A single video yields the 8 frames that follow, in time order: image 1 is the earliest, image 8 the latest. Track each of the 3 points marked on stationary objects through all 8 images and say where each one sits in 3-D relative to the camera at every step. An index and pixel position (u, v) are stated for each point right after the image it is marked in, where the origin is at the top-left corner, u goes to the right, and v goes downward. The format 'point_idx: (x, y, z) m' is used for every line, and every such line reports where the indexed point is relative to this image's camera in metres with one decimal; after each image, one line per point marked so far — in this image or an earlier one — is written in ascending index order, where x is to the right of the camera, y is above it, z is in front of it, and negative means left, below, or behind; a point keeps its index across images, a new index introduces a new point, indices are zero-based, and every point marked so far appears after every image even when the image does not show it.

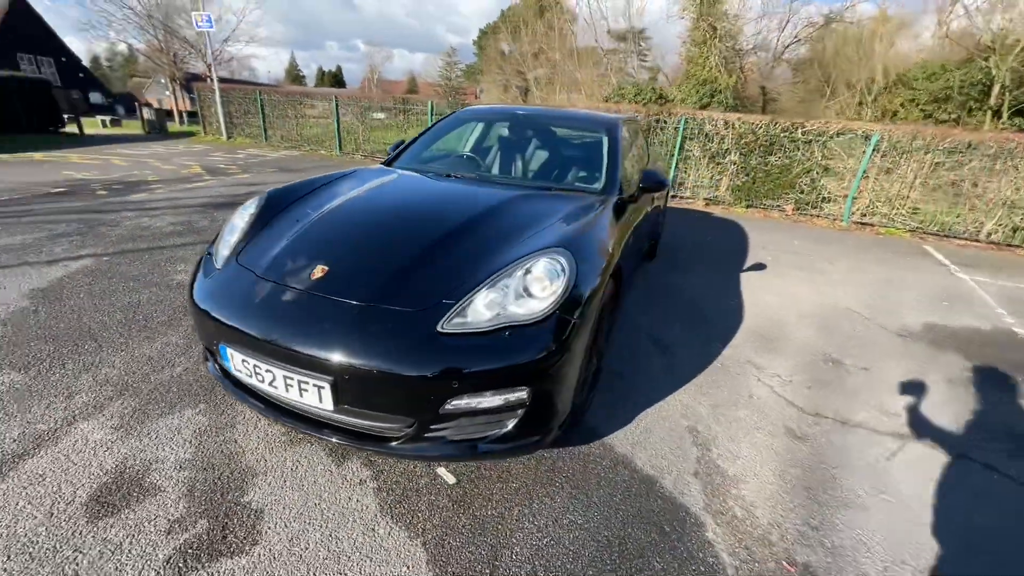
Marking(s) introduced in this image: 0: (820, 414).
0: (+1.7, -0.7, +2.5) m
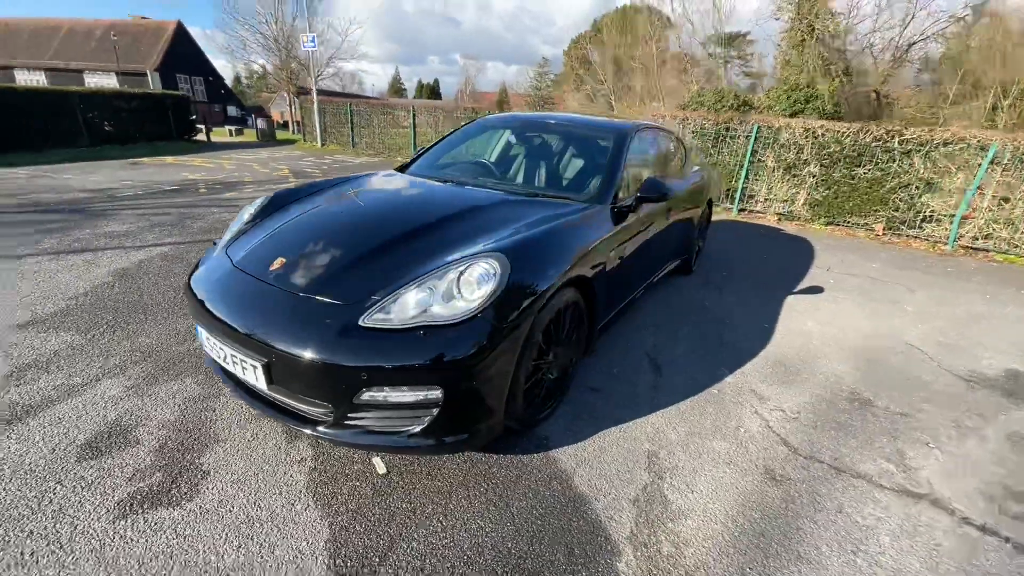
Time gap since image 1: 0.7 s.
0: (+1.5, -0.9, +2.2) m
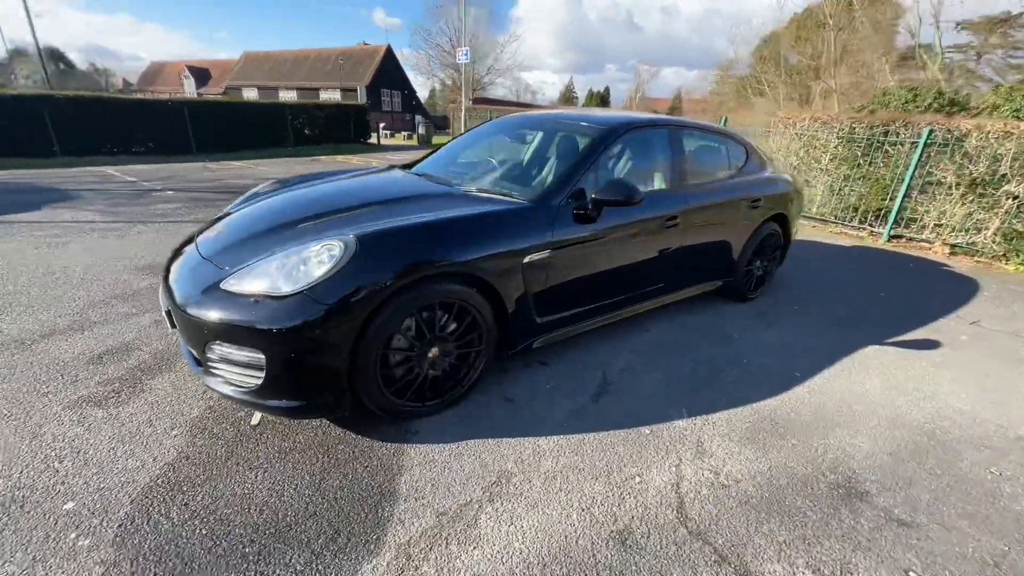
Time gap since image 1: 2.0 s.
0: (+0.7, -1.0, +1.7) m
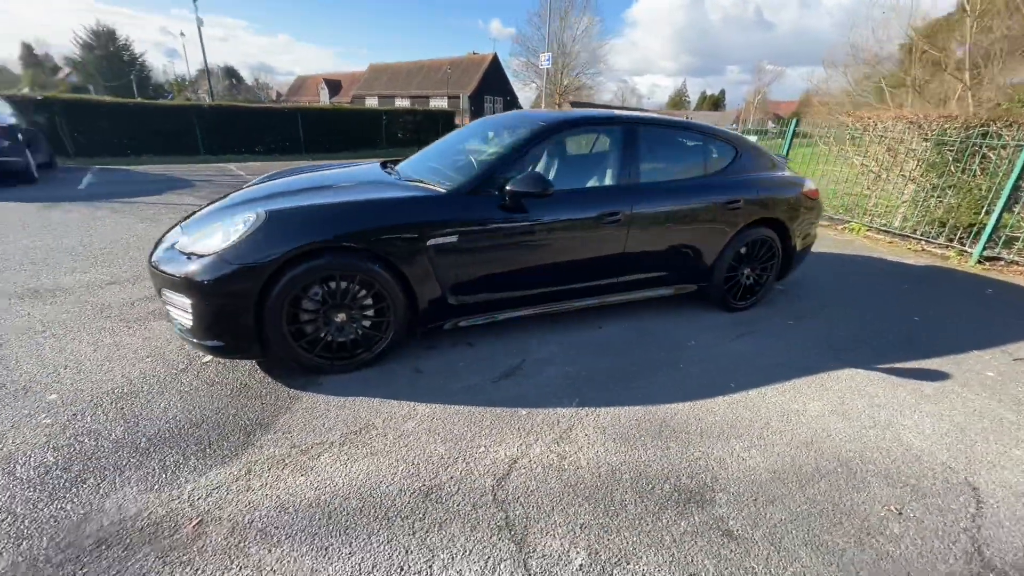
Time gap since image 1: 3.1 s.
0: (0.0, -0.9, +1.8) m
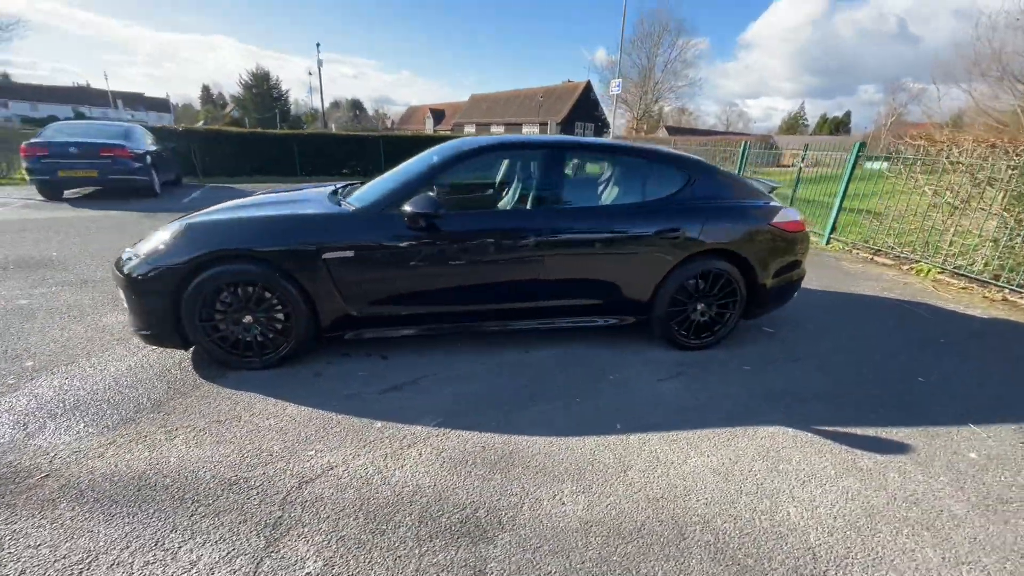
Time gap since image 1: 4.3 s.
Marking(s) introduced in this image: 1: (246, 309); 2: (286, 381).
0: (-1.0, -0.9, +1.9) m
1: (-1.7, -0.1, +2.8) m
2: (-1.5, -0.6, +2.9) m
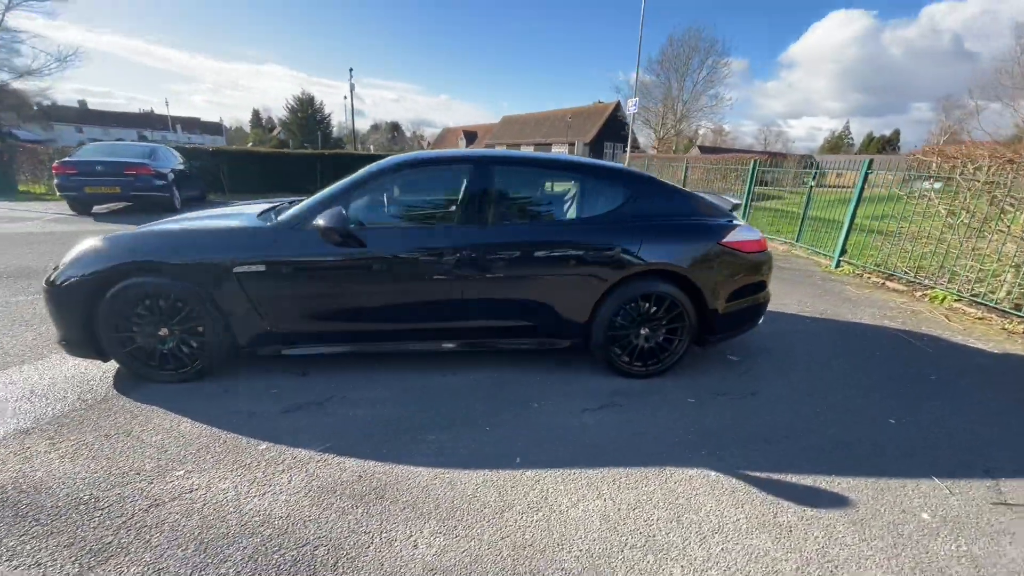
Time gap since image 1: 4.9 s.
0: (-1.6, -1.0, +1.8) m
1: (-2.3, -0.2, +2.8) m
2: (-2.0, -0.7, +2.8) m
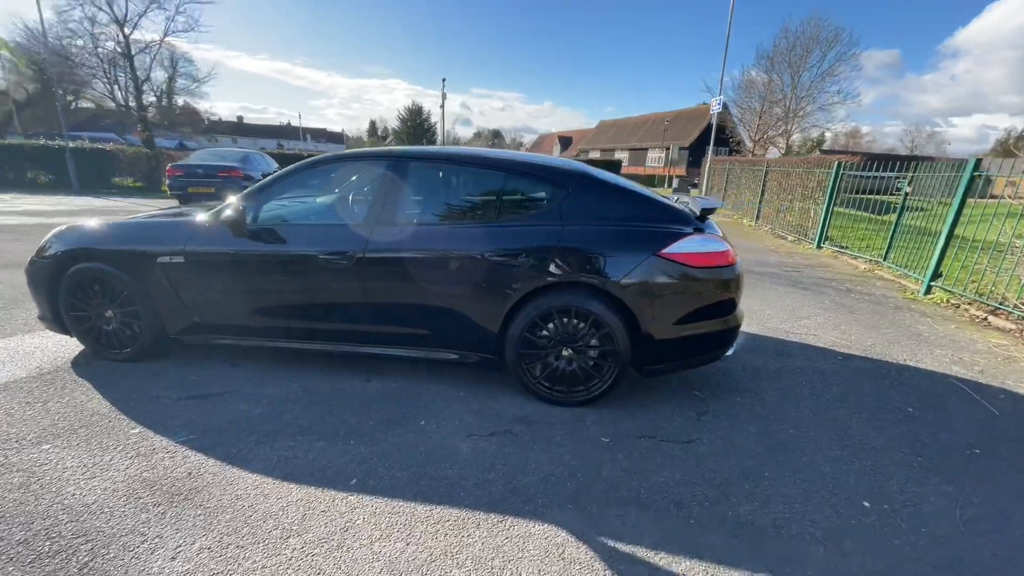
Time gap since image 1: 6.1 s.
0: (-2.5, -0.9, +2.0) m
1: (-2.9, -0.1, +3.1) m
2: (-2.7, -0.6, +3.0) m
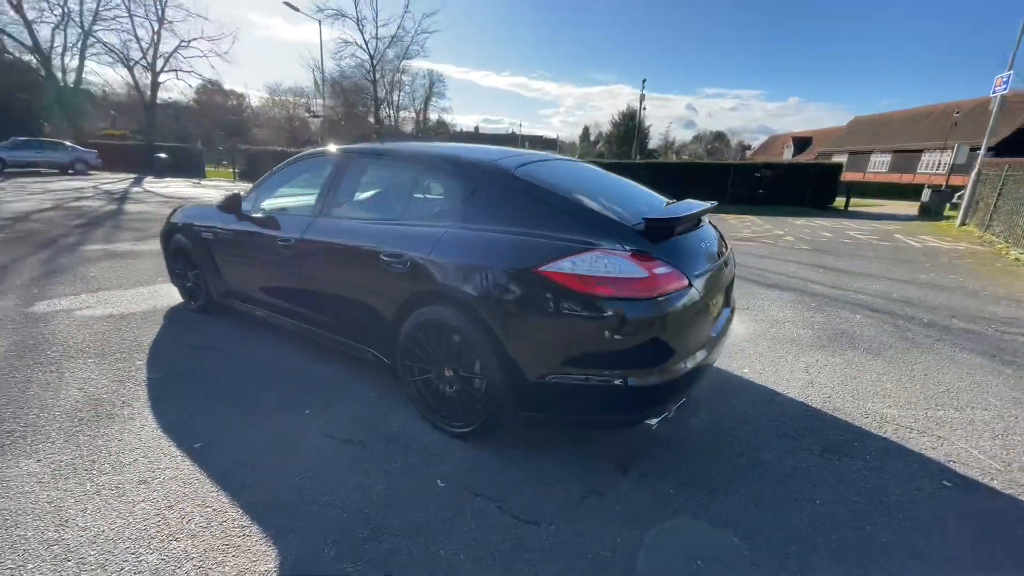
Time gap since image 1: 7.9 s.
0: (-3.3, -0.6, +2.9) m
1: (-3.0, +0.2, +4.1) m
2: (-2.9, -0.3, +3.9) m
